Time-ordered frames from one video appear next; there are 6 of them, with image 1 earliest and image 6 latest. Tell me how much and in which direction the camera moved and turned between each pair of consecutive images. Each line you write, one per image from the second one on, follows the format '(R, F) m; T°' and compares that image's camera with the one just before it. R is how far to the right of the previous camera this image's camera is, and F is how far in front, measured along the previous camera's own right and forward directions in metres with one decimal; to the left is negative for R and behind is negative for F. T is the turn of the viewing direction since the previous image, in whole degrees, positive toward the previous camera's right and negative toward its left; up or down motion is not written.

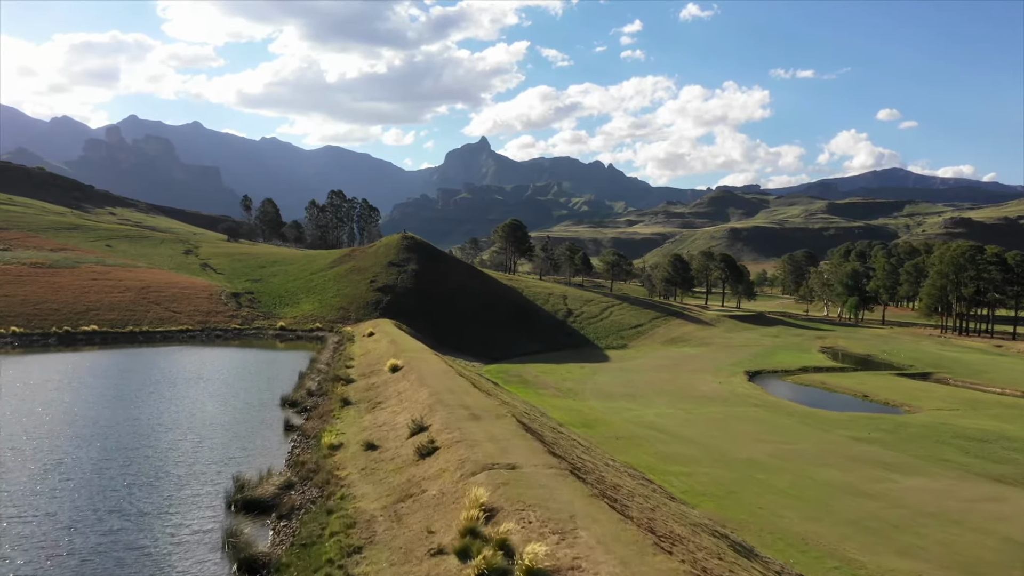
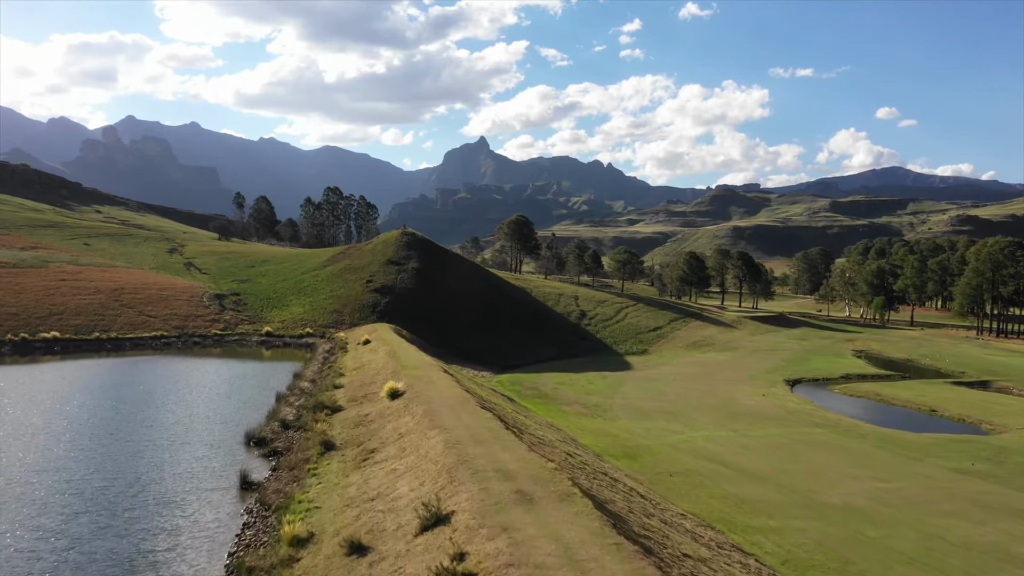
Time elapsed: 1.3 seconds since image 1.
(-1.7, +7.3) m; 0°
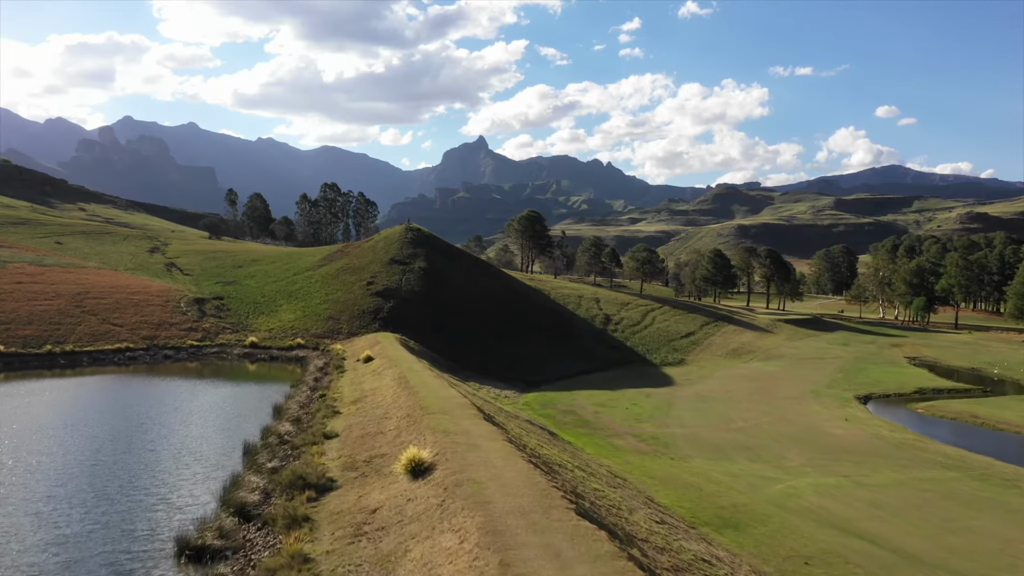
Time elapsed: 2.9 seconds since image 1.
(-2.8, +9.1) m; 0°
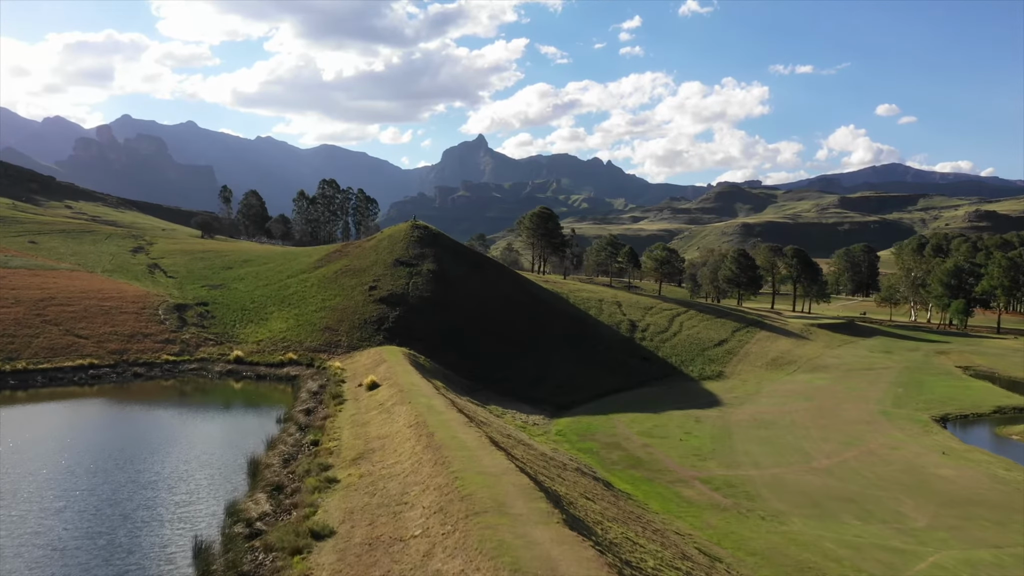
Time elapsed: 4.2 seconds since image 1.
(-2.4, +7.4) m; 0°
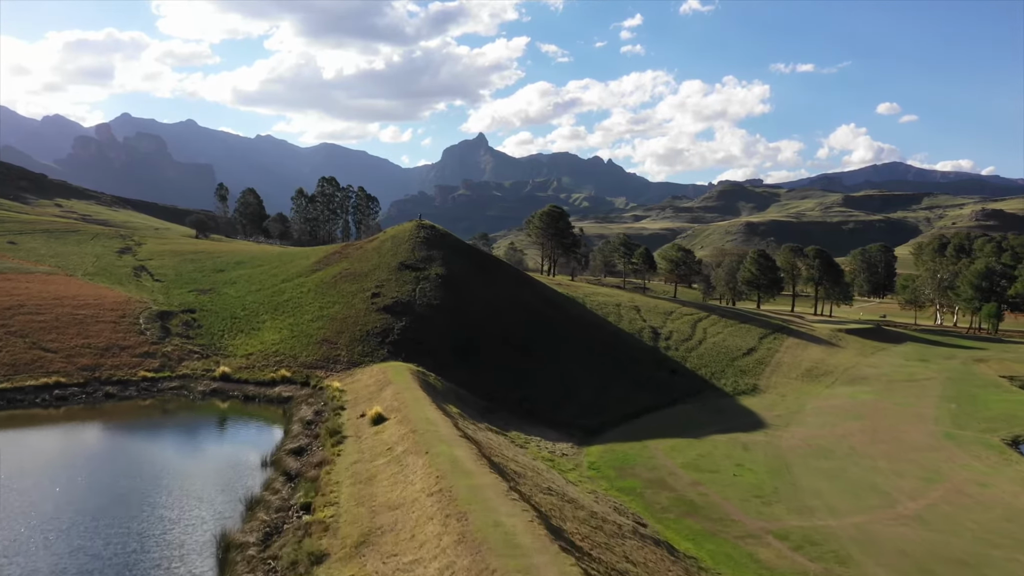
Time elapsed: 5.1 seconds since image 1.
(-1.7, +5.3) m; 0°
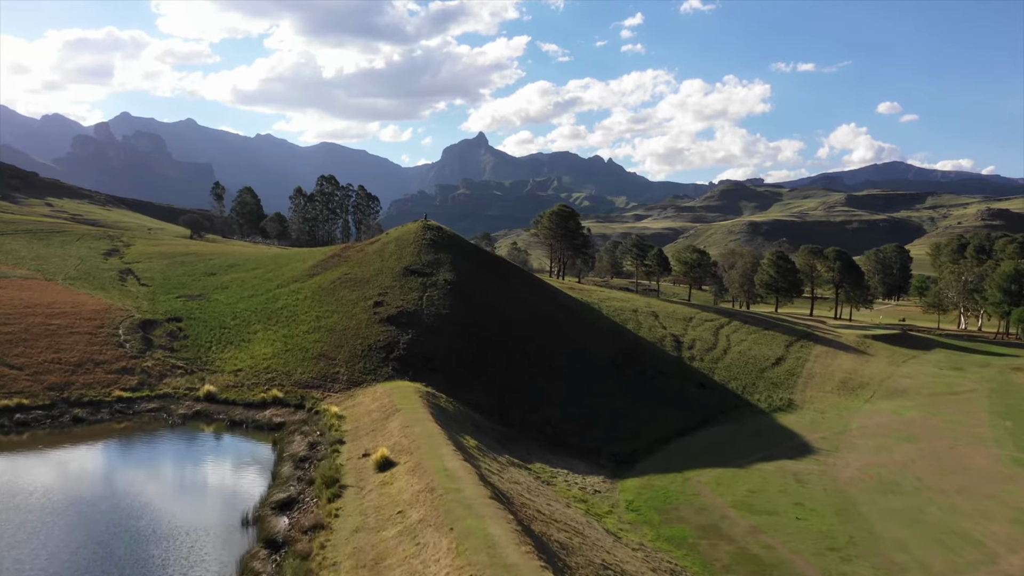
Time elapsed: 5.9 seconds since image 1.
(-1.5, +4.6) m; 0°
